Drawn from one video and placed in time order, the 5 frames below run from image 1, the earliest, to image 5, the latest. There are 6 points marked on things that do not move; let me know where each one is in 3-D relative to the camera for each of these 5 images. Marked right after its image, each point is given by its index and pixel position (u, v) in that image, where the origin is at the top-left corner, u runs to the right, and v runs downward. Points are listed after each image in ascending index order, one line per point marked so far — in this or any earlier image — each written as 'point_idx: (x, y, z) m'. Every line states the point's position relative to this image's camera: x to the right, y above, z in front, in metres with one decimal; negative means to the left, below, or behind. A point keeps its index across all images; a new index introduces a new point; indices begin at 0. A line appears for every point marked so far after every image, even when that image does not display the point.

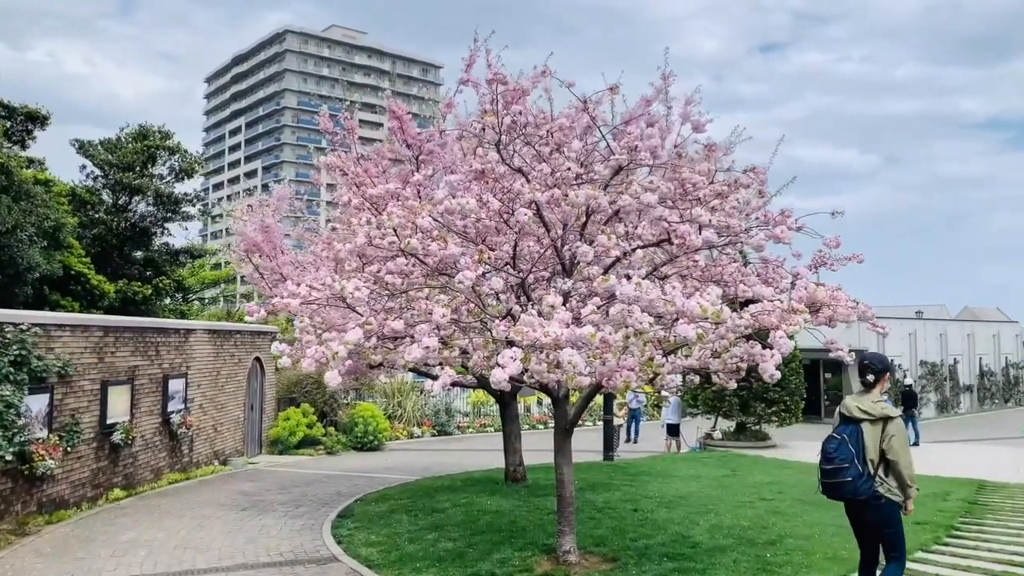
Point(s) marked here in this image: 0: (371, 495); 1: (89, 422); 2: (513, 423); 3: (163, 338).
0: (-2.5, -3.7, +13.7) m
1: (-7.1, -2.3, +12.7) m
2: (0.0, -2.3, +13.1) m
3: (-7.1, -1.0, +15.4) m
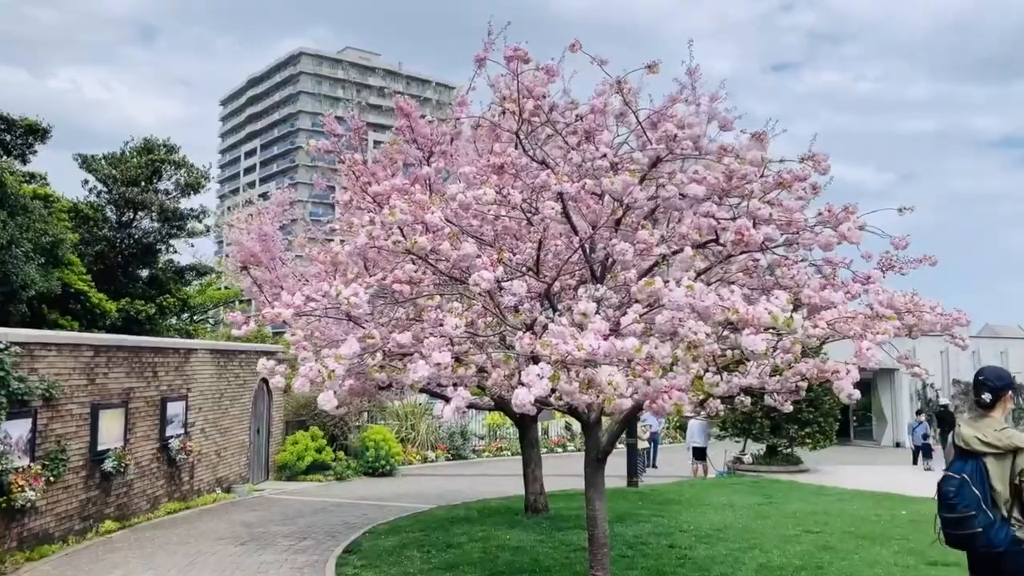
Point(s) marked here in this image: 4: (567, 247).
0: (-2.2, -4.0, +12.7) m
1: (-6.8, -2.5, +11.9) m
2: (+0.3, -2.5, +12.1) m
3: (-6.7, -1.3, +14.6) m
4: (+0.5, +0.4, +6.8) m
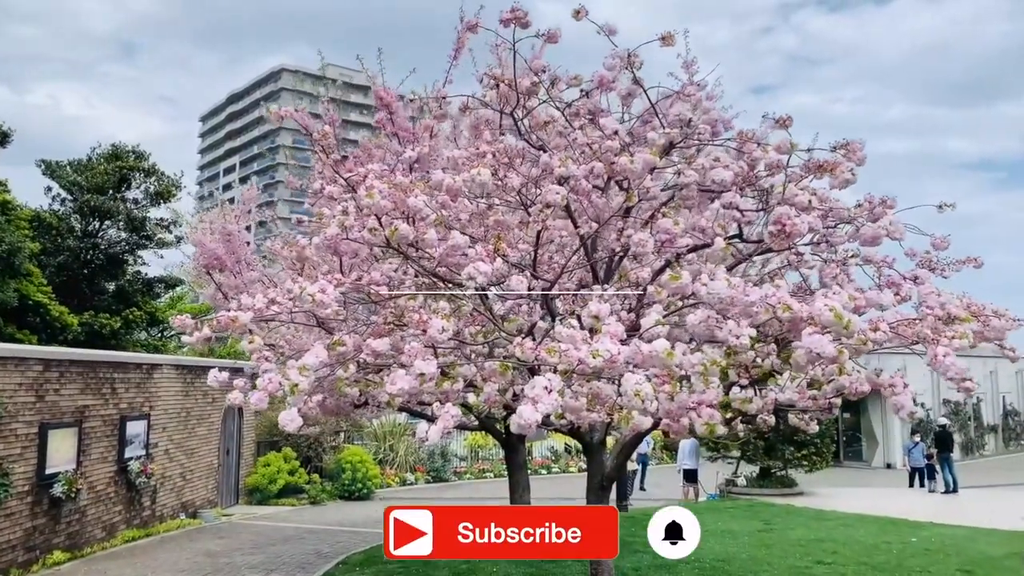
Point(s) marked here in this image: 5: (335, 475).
0: (-2.4, -4.2, +11.7) m
1: (-7.0, -2.6, +10.8) m
2: (+0.1, -2.7, +11.2) m
3: (-7.0, -1.5, +13.6) m
4: (+0.4, +0.3, +6.0) m
5: (-4.6, -4.8, +19.6) m
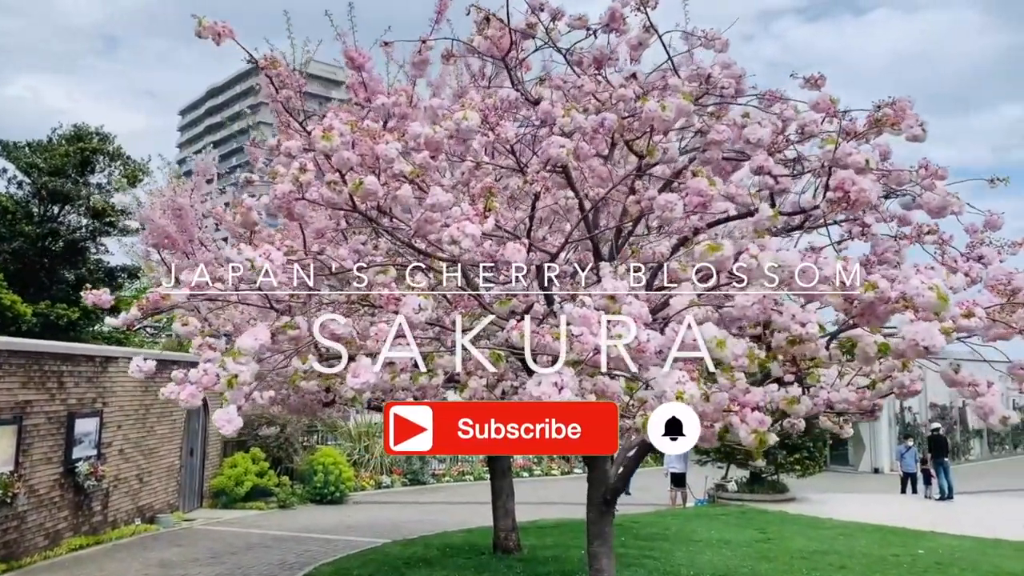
0: (-2.7, -4.0, +10.7) m
1: (-7.2, -2.4, +9.7) m
2: (-0.1, -2.5, +10.3) m
3: (-7.3, -1.3, +12.5) m
4: (+0.4, +0.5, +5.1) m
5: (-5.0, -4.6, +18.6) m
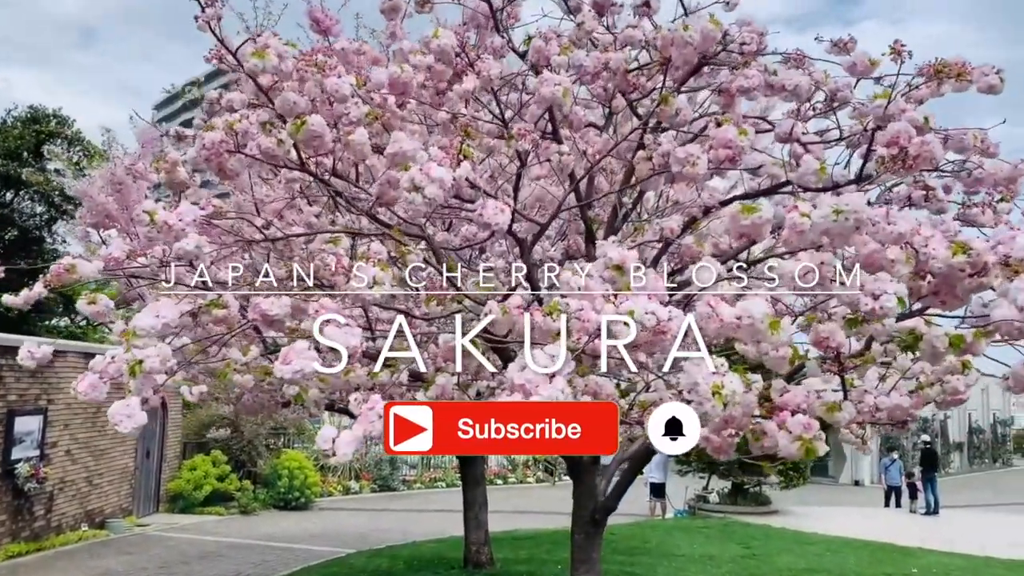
0: (-3.0, -3.9, +9.9) m
1: (-7.5, -2.2, +8.8) m
2: (-0.4, -2.5, +9.5) m
3: (-7.6, -1.1, +11.5) m
4: (+0.3, +0.6, +4.4) m
5: (-5.6, -4.5, +17.7) m
